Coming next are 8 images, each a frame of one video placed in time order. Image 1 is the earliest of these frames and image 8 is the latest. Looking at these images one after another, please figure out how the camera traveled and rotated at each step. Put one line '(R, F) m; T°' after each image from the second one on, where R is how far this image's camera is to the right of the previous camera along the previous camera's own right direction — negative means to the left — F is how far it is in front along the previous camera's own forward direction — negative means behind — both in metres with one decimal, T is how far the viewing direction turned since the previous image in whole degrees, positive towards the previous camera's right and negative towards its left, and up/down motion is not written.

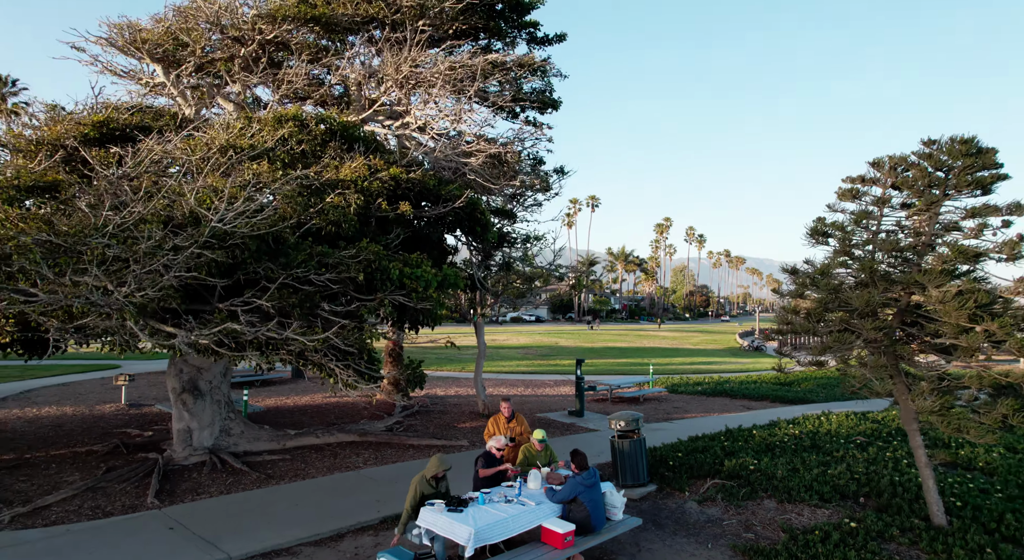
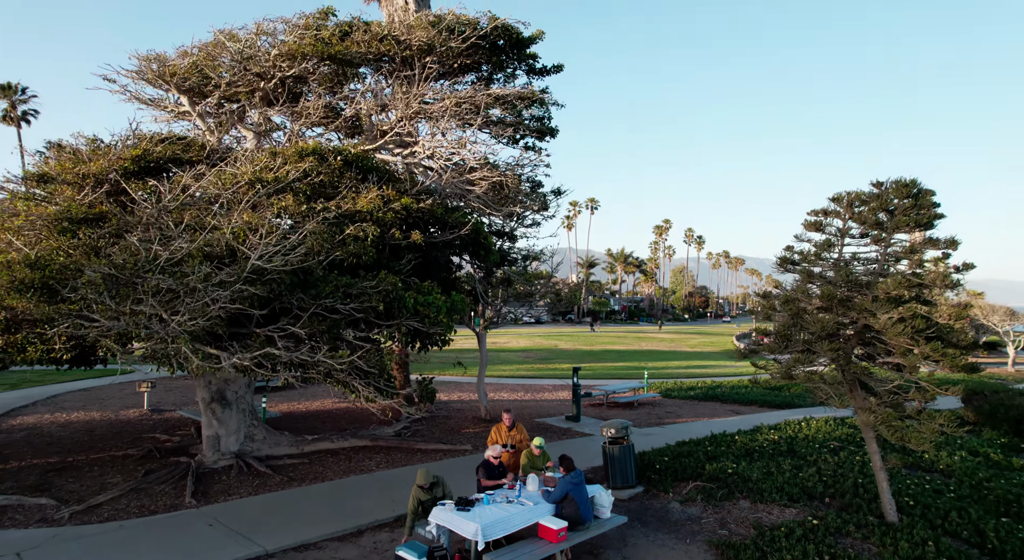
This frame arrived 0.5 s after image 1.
(0.0, -0.9) m; 0°
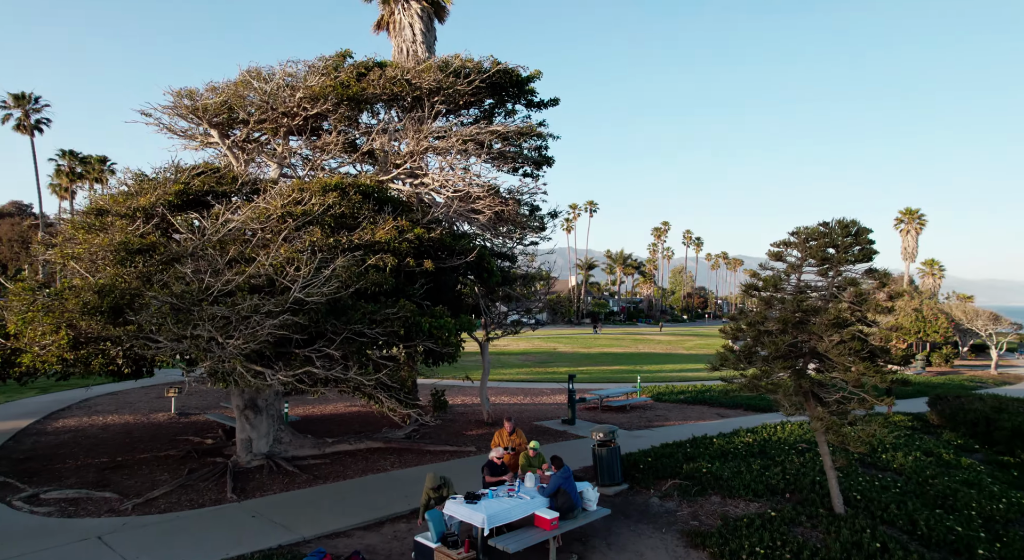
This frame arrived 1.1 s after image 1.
(0.0, -1.2) m; 0°
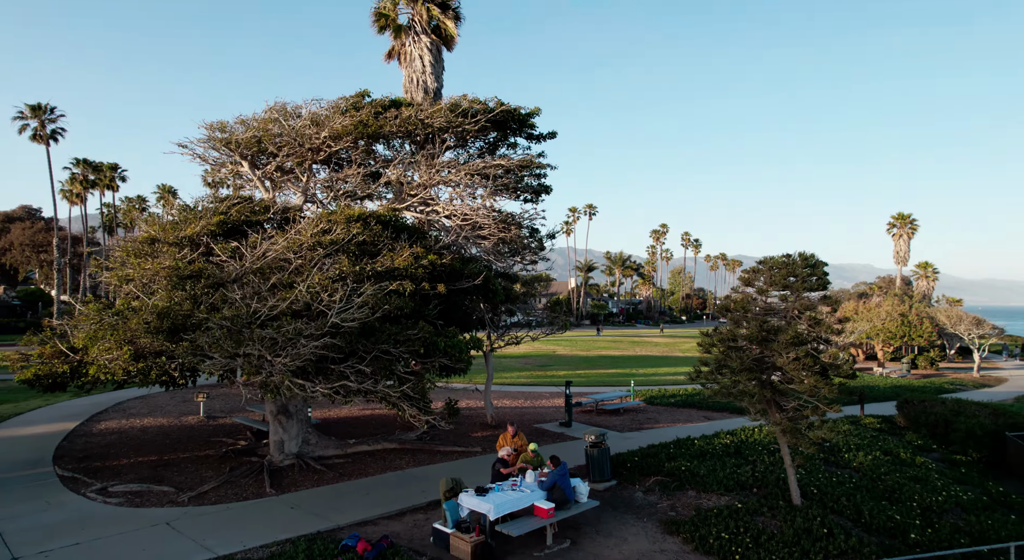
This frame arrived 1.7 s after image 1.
(0.0, -1.4) m; 0°
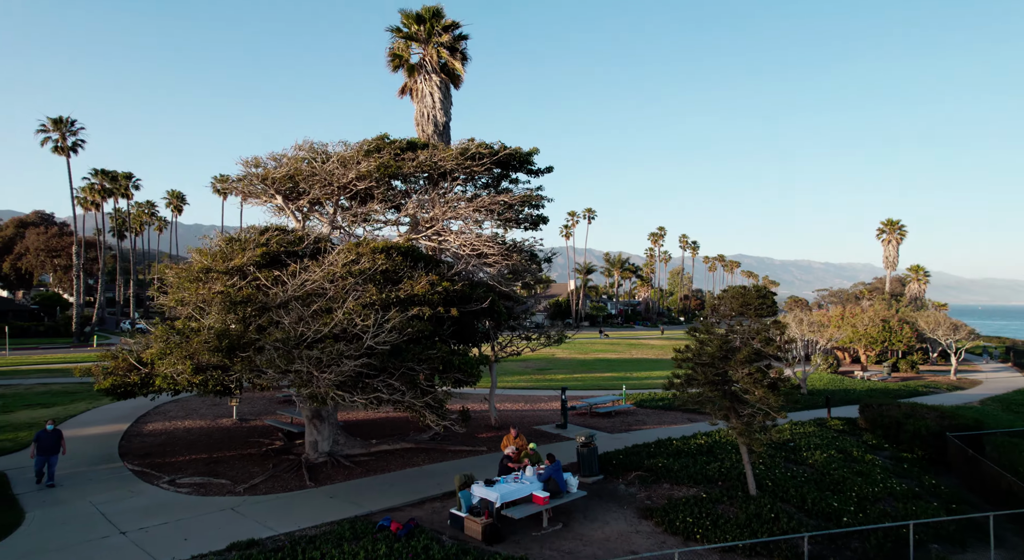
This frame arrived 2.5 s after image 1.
(0.0, -2.0) m; 0°
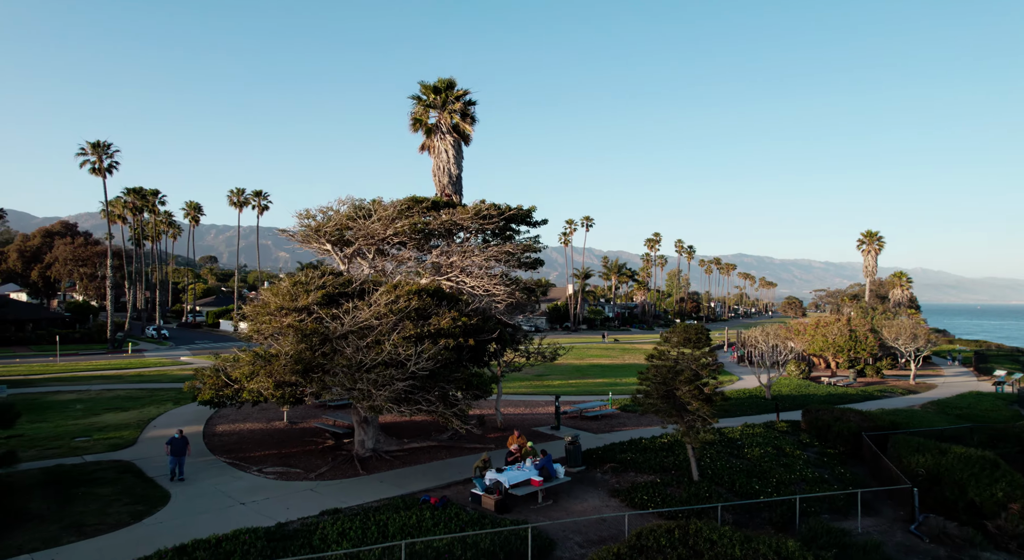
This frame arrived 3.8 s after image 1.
(-0.1, -4.2) m; 0°
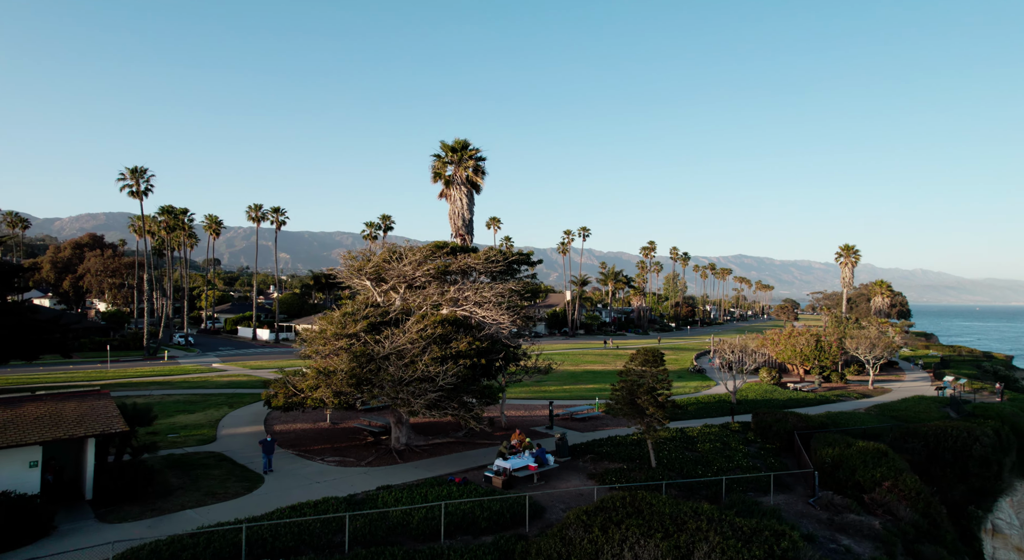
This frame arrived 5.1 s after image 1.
(-0.1, -5.3) m; 0°
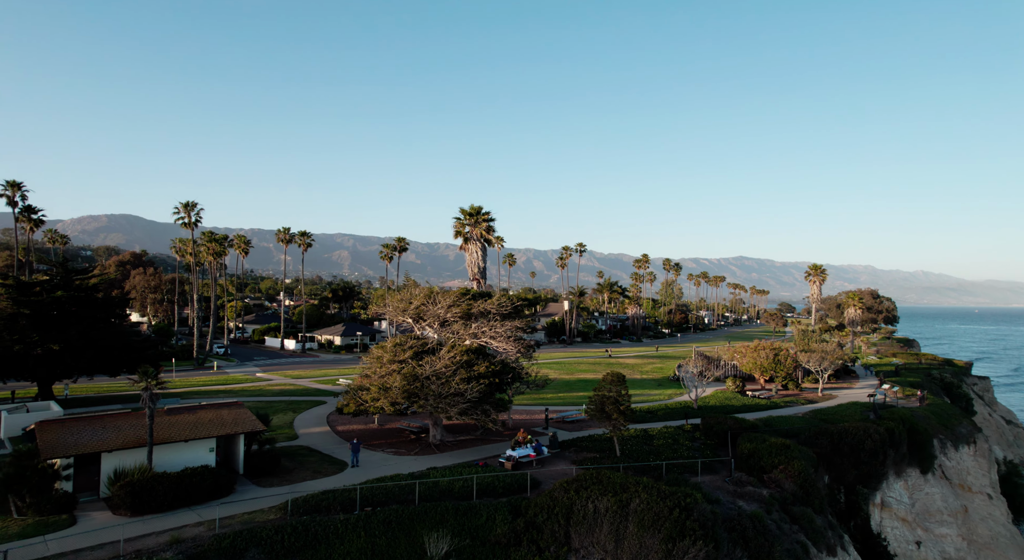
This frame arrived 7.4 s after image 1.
(-0.2, -8.9) m; 0°
